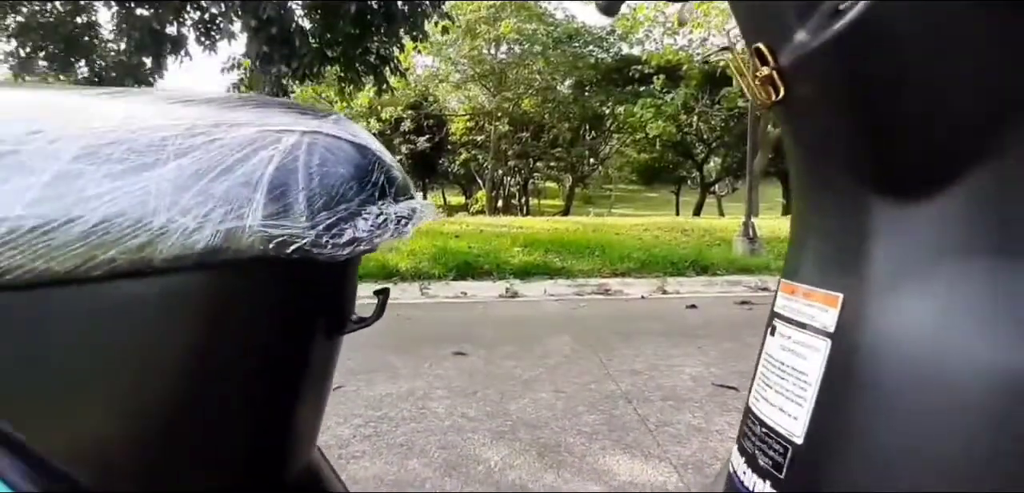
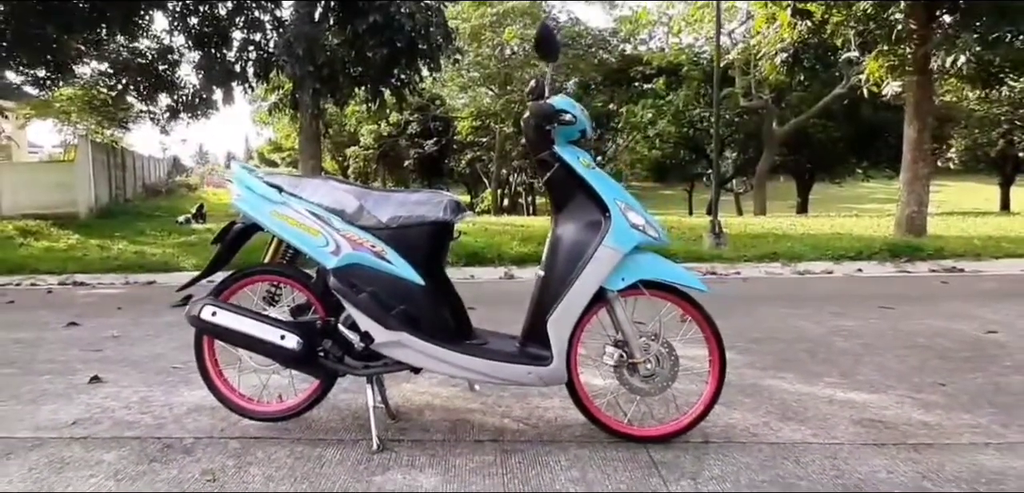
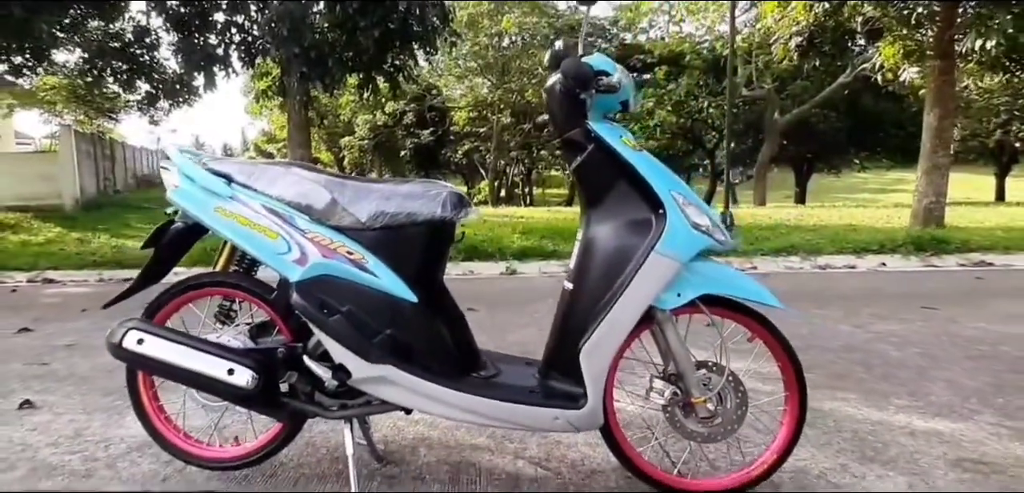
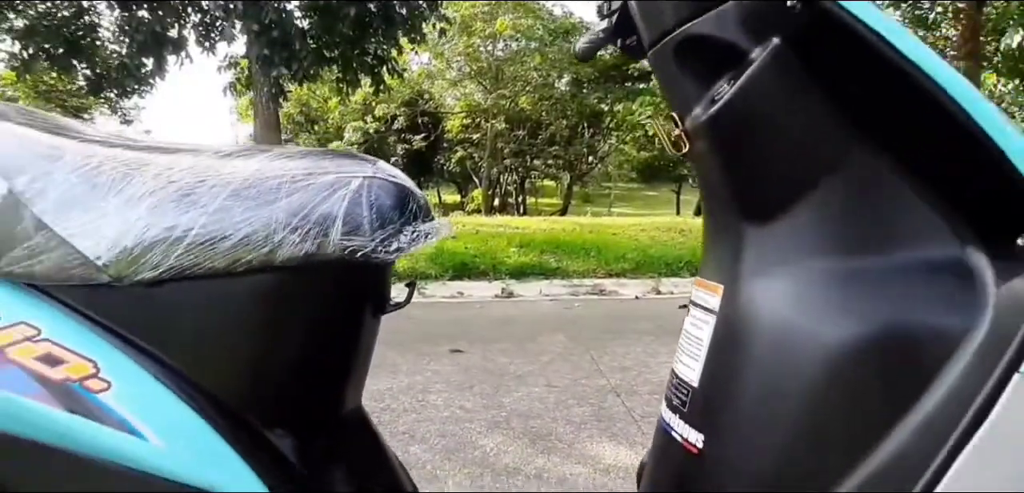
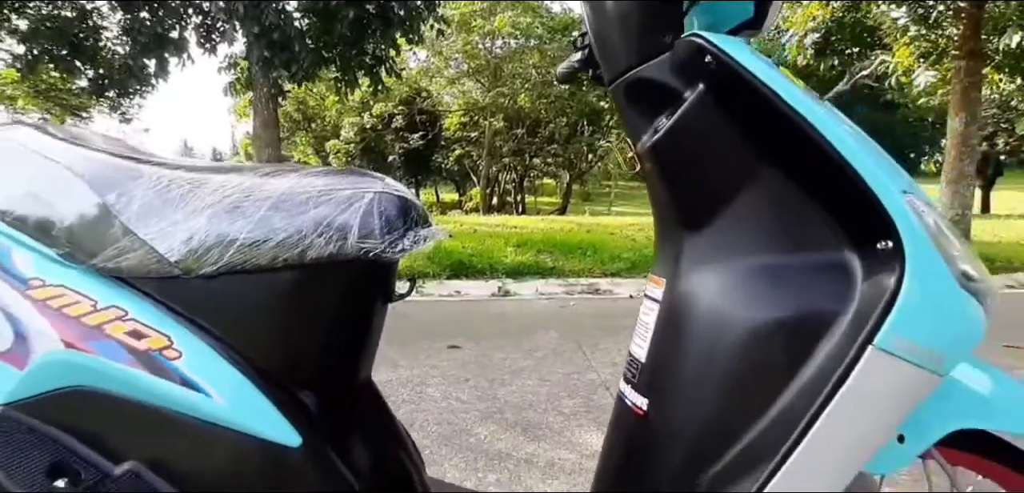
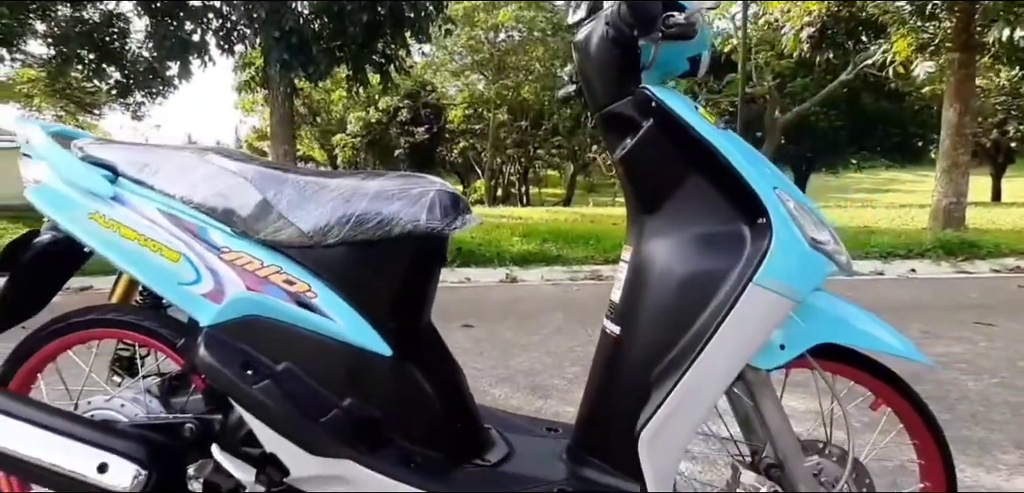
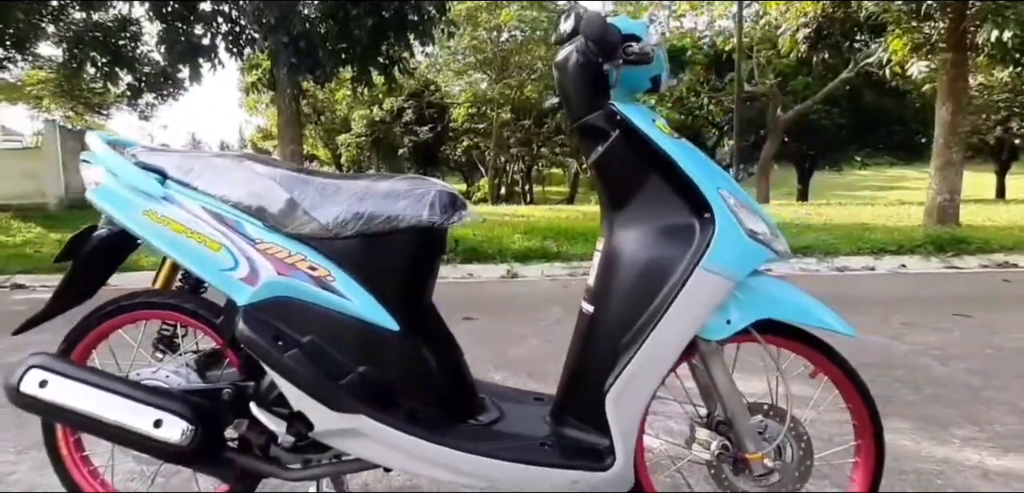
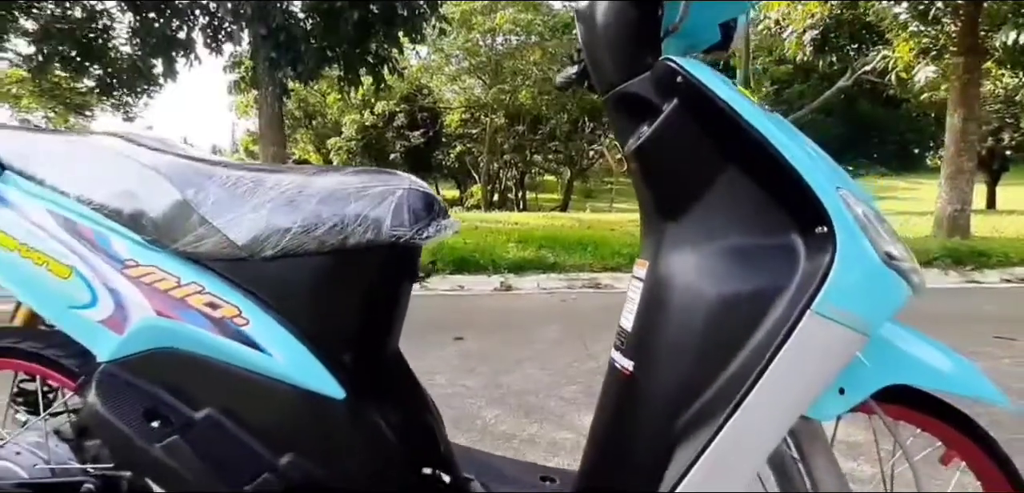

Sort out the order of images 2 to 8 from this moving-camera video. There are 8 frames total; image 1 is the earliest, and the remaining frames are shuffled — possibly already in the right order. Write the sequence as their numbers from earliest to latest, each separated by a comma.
4, 5, 8, 6, 7, 3, 2
